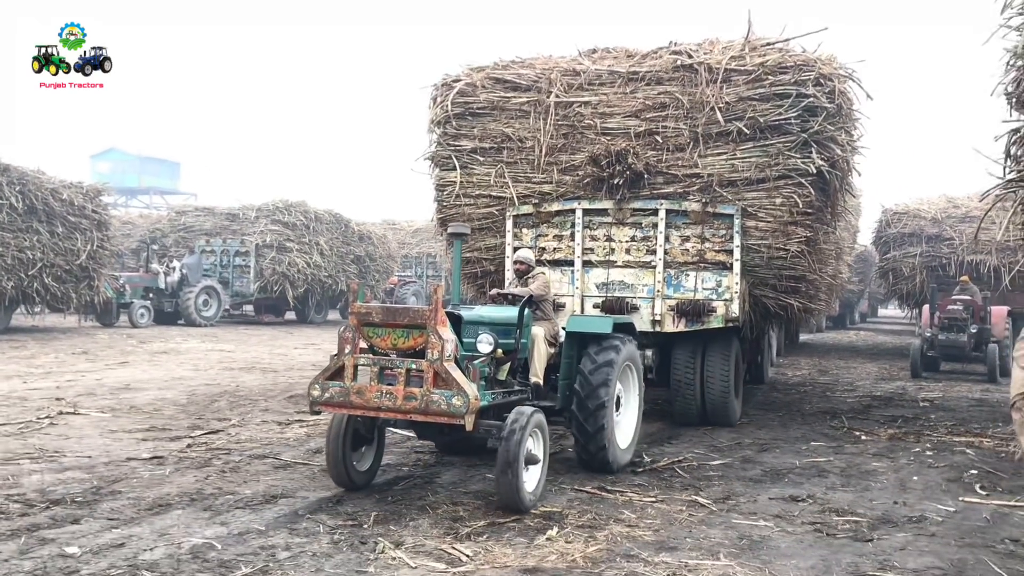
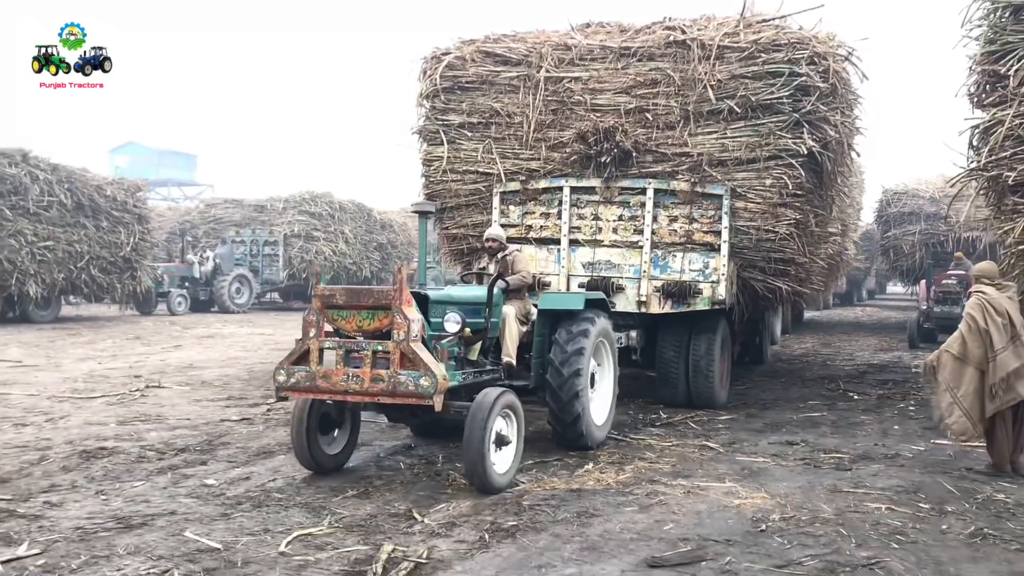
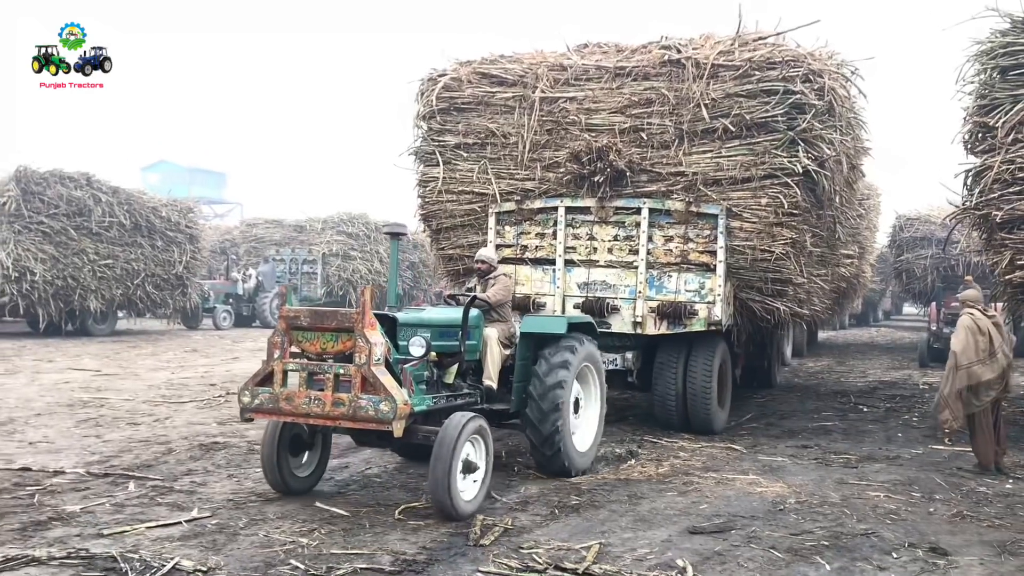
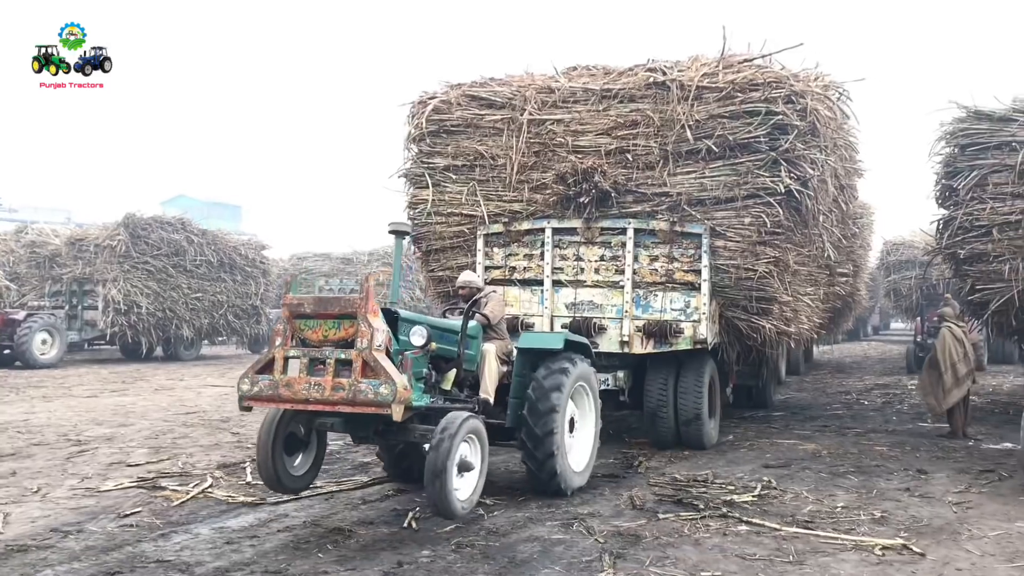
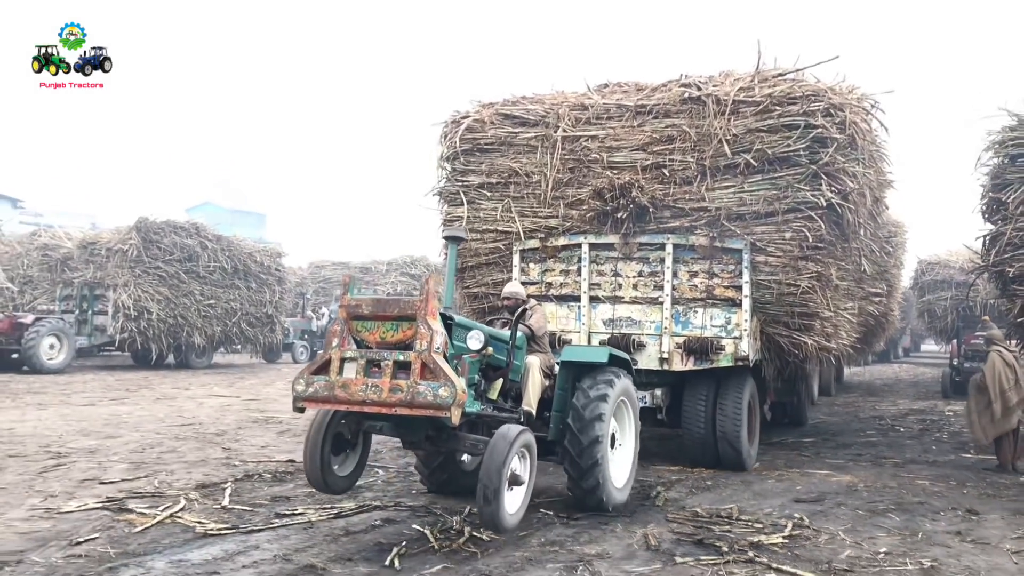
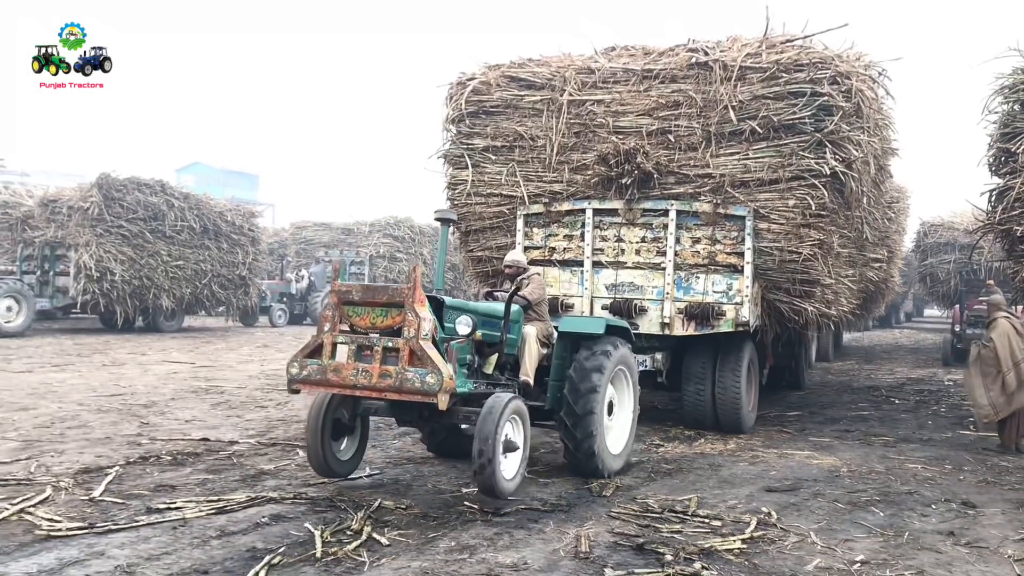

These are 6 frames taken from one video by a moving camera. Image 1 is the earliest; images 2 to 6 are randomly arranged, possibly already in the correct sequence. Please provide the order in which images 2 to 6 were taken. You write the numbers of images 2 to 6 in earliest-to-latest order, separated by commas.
2, 3, 6, 5, 4
